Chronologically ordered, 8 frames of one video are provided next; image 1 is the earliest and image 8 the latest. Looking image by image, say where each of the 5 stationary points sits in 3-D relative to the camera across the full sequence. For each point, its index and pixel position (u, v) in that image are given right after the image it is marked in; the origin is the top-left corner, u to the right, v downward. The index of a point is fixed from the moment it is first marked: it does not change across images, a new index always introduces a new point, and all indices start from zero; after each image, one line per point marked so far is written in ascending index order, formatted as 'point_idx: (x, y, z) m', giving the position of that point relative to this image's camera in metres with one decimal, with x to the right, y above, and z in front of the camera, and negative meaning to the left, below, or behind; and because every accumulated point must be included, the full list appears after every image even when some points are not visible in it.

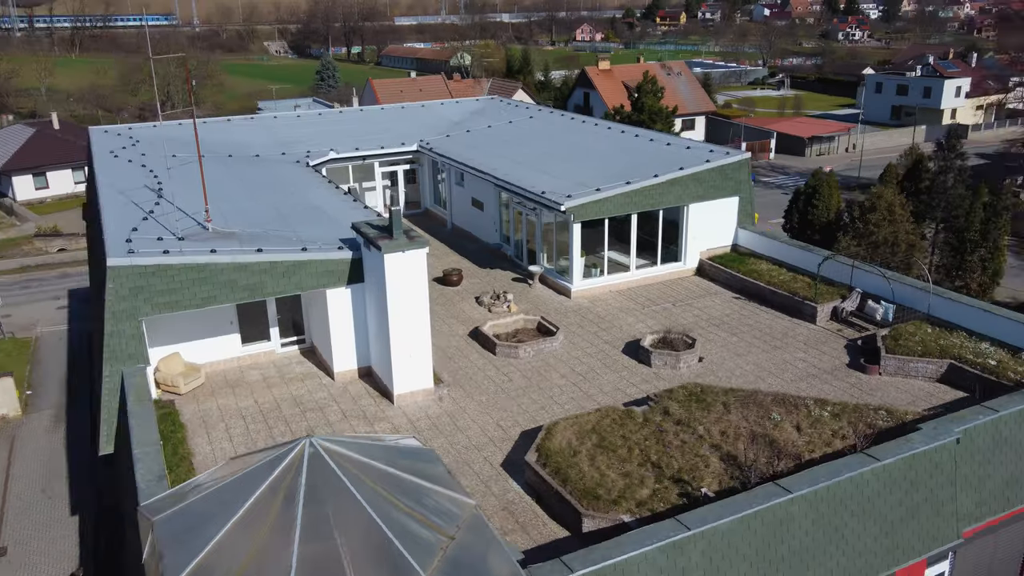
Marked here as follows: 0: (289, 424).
0: (-3.7, -2.2, +13.2) m
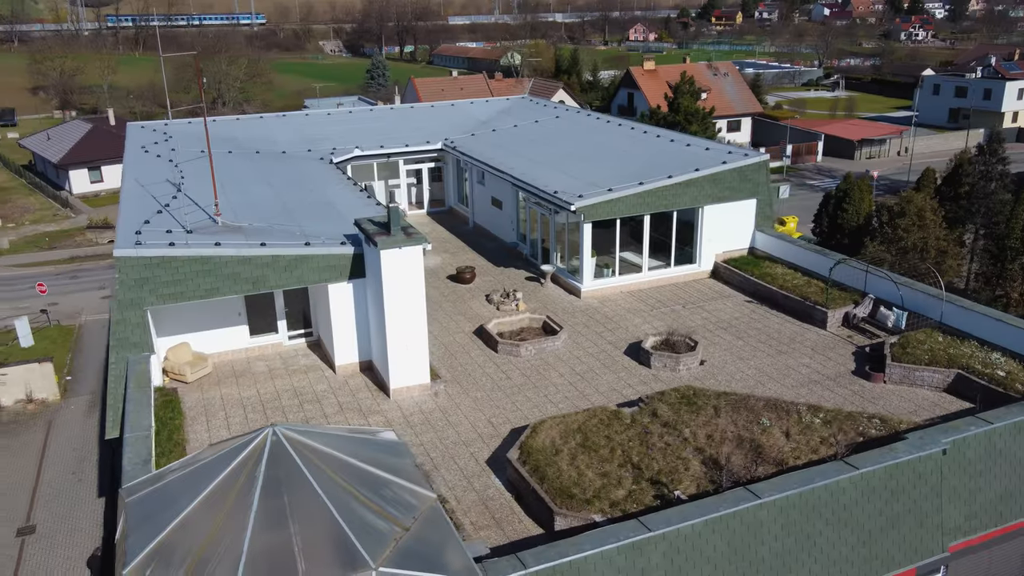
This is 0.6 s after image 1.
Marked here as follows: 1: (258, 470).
0: (-3.8, -2.1, +13.6) m
1: (-2.6, -1.9, +8.2) m
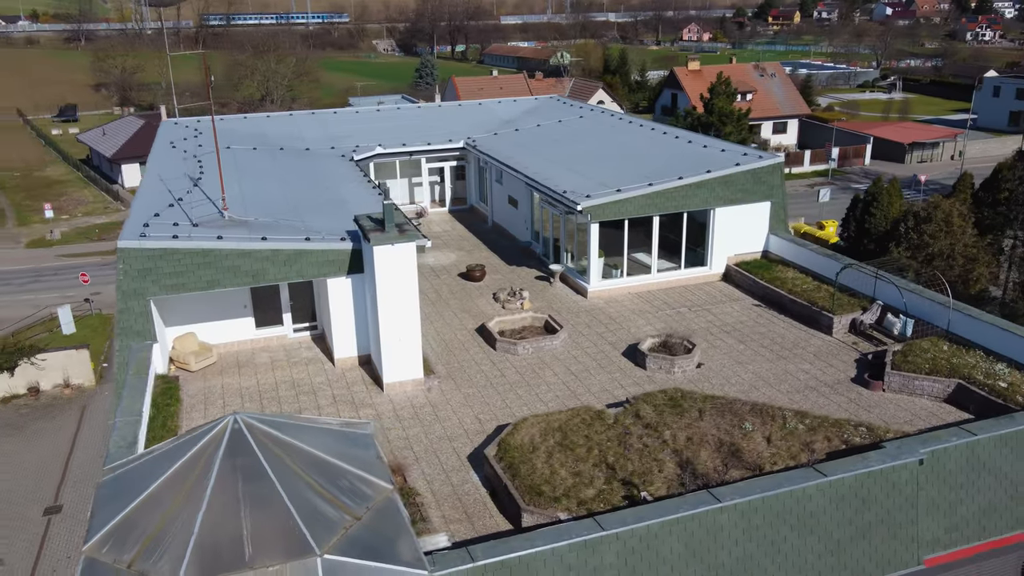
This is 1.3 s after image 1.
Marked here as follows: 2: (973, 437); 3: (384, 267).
0: (-4.0, -2.0, +13.9) m
1: (-3.2, -1.8, +8.4) m
2: (+5.9, -1.9, +10.3) m
3: (-2.1, +0.4, +13.4) m
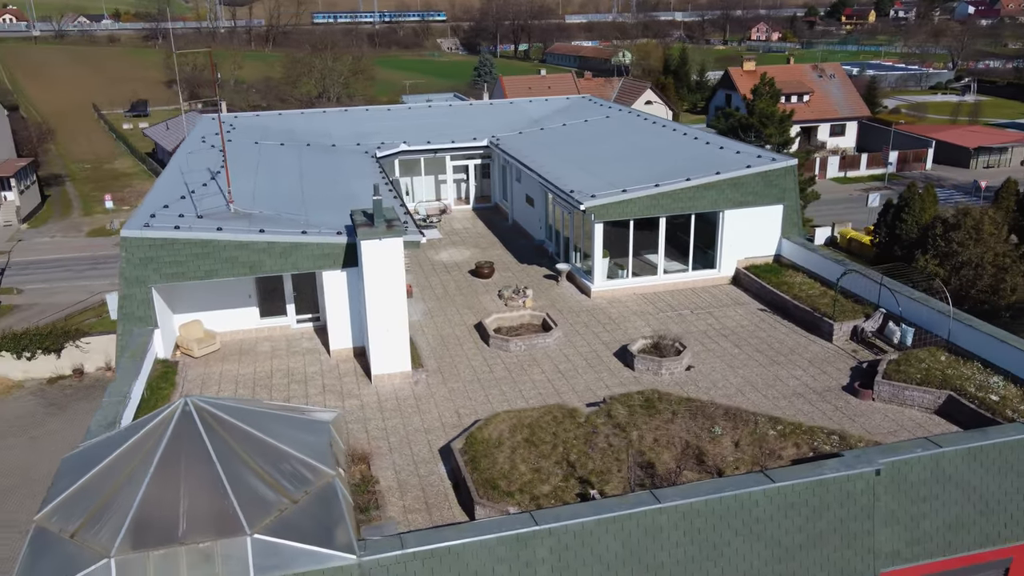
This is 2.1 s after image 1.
0: (-4.3, -1.9, +14.4) m
1: (-3.8, -1.6, +8.9) m
2: (+5.3, -2.0, +10.1) m
3: (-2.4, +0.5, +13.7) m
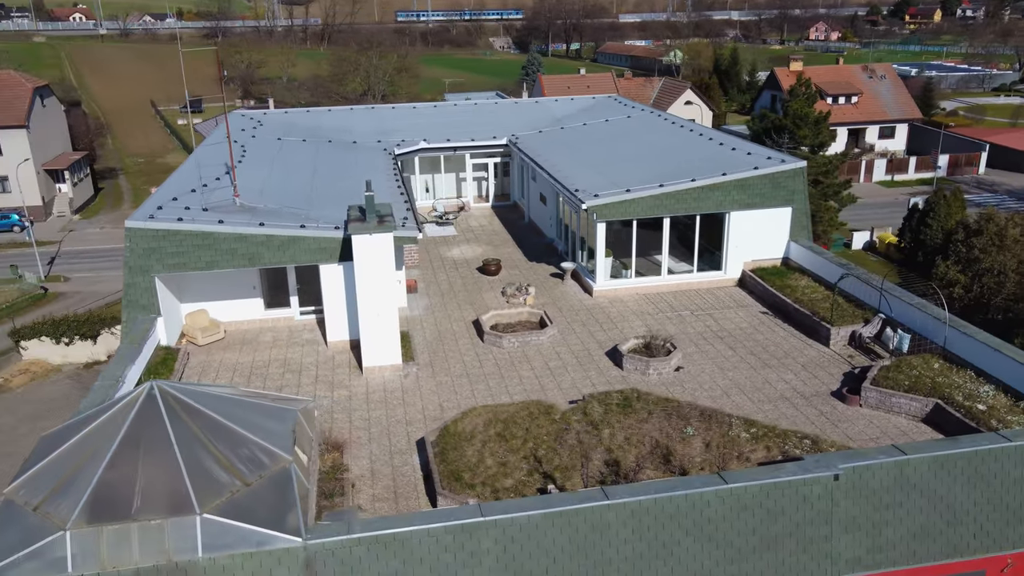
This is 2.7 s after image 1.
0: (-4.5, -1.7, +14.8) m
1: (-4.4, -1.5, +9.3) m
2: (+4.8, -2.1, +9.9) m
3: (-2.6, +0.6, +14.0) m
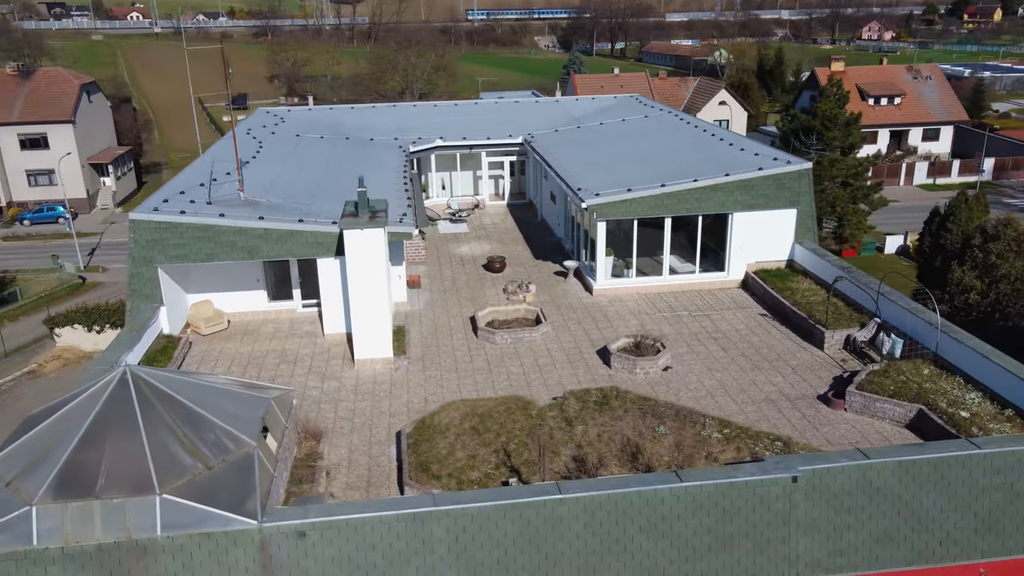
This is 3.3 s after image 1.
0: (-4.7, -1.6, +15.2) m
1: (-4.9, -1.4, +9.7) m
2: (+4.3, -2.1, +9.8) m
3: (-2.8, +0.7, +14.3) m
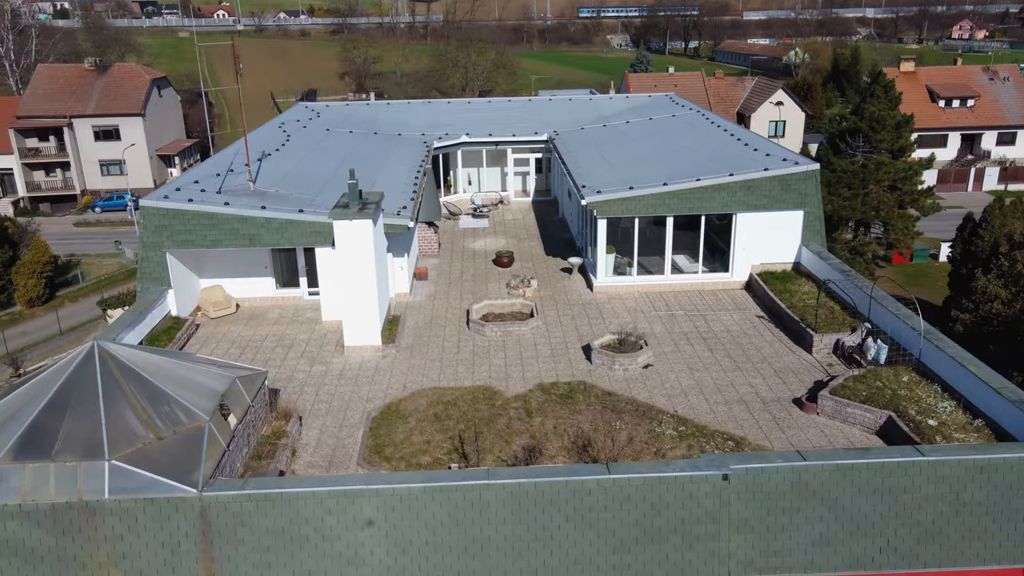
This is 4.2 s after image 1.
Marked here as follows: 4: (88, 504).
0: (-5.0, -1.3, +15.9) m
1: (-5.7, -1.1, +10.4) m
2: (+3.5, -2.1, +9.7) m
3: (-3.1, +0.9, +14.8) m
4: (-4.9, -2.5, +9.2) m
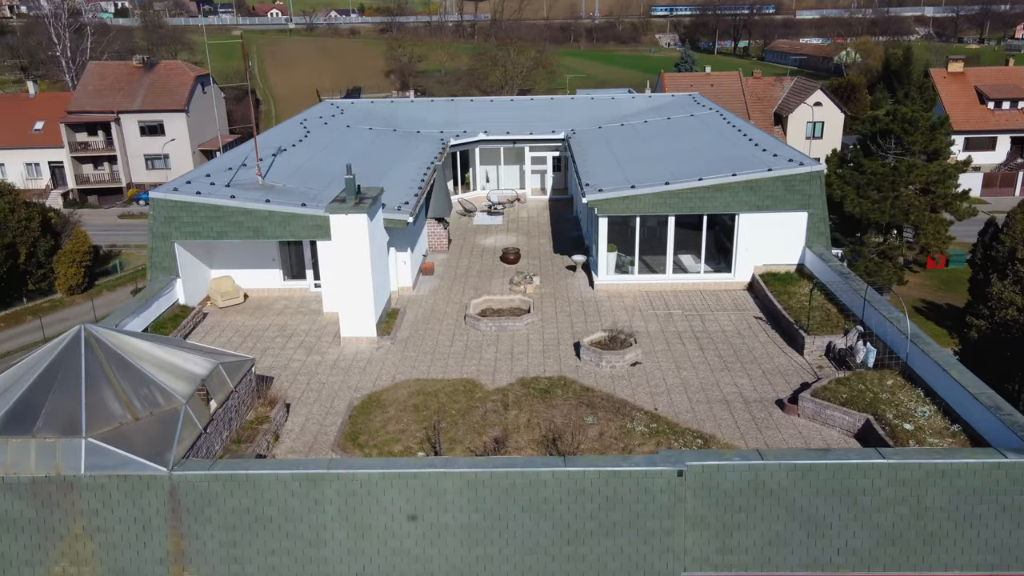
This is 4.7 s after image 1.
0: (-5.1, -1.1, +16.4) m
1: (-6.1, -0.9, +10.9) m
2: (+3.0, -2.1, +9.8) m
3: (-3.3, +1.0, +15.2) m
4: (-5.4, -2.3, +9.7) m
